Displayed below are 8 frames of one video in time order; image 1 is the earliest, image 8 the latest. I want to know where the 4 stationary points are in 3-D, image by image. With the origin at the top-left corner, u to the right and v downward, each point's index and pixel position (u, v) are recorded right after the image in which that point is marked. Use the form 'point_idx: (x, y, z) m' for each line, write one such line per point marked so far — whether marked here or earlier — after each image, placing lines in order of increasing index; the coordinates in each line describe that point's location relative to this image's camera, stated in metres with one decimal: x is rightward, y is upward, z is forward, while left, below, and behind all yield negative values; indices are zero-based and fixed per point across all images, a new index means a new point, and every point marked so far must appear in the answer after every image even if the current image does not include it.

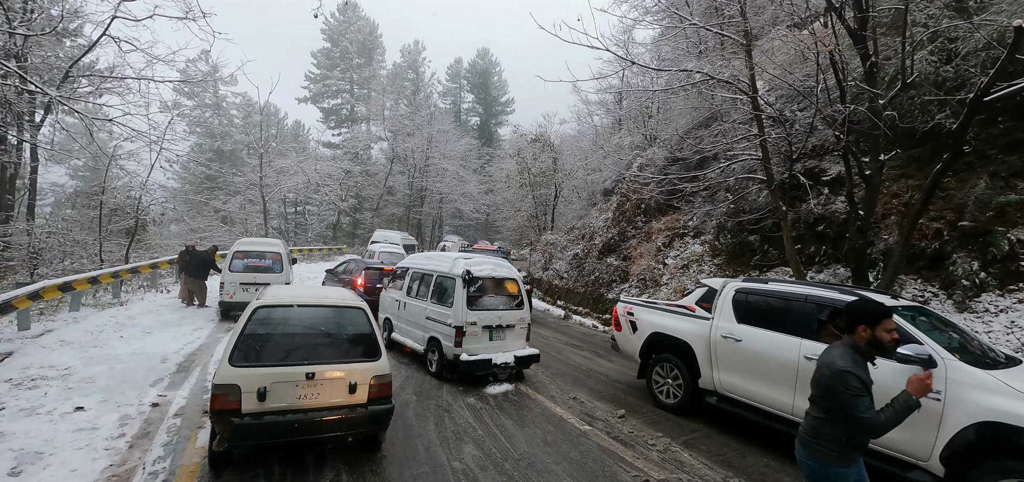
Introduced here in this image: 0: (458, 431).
0: (-0.6, -2.0, +4.2) m
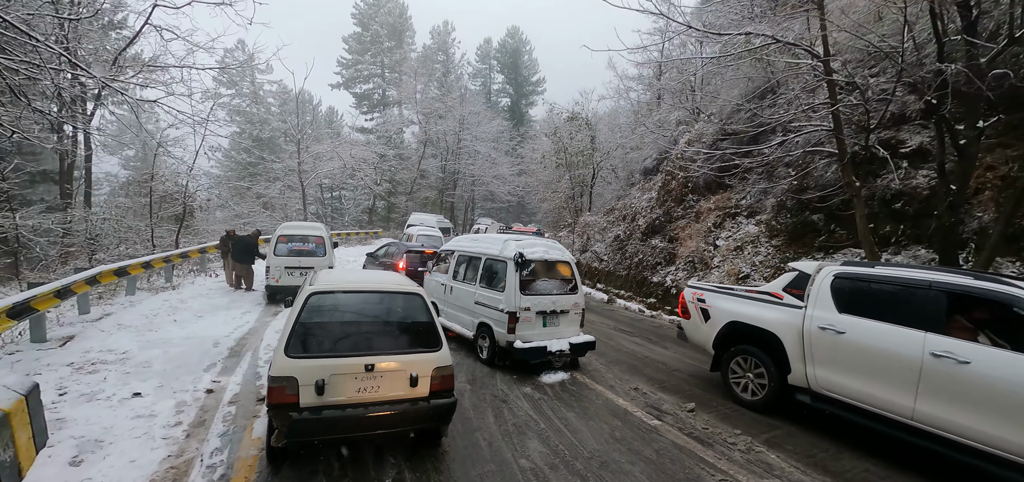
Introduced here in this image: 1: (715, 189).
0: (+0.1, -1.8, +3.9) m
1: (+6.3, +1.6, +12.4) m
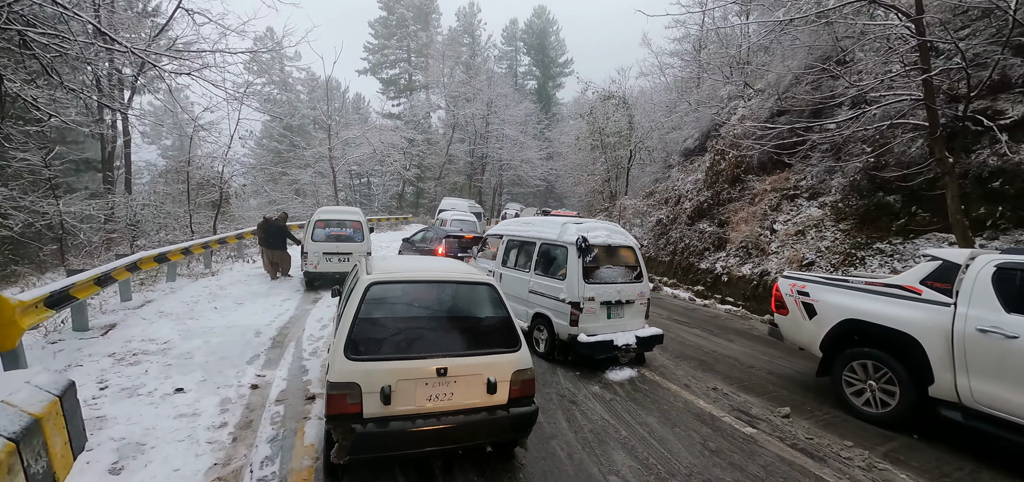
0: (+0.7, -1.6, +3.4) m
1: (+7.4, +2.0, +11.5) m
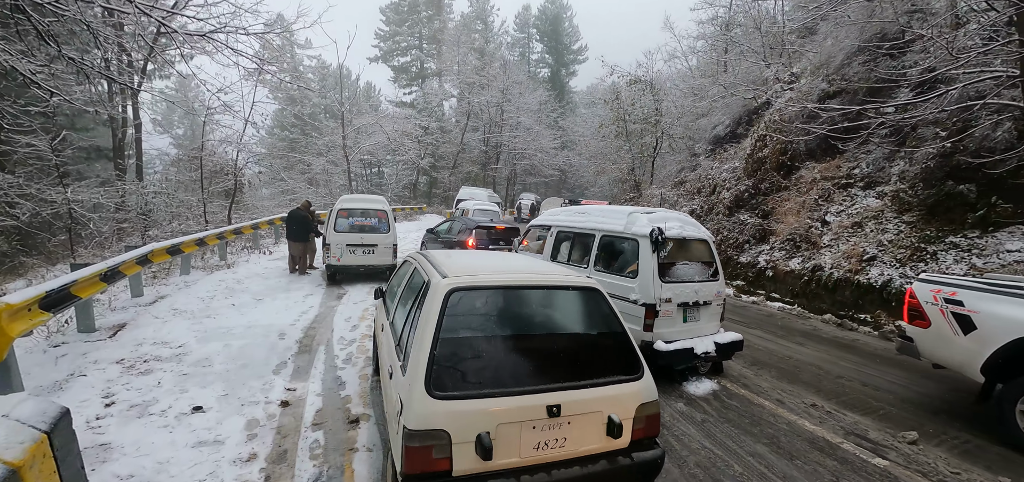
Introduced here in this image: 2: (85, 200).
0: (+1.3, -1.6, +2.8) m
1: (+8.2, +2.2, +10.6) m
2: (-9.1, +0.9, +8.6) m
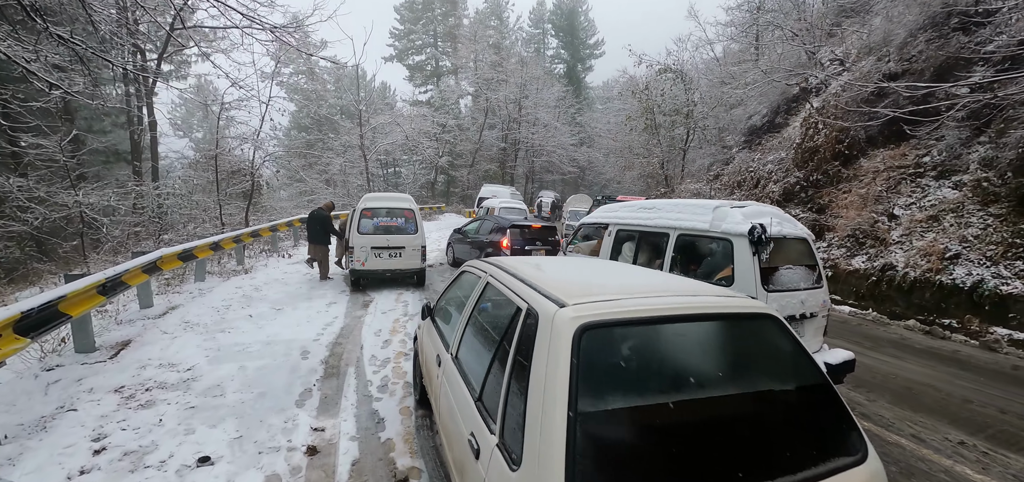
0: (+1.8, -1.6, +2.0) m
1: (+8.9, +2.3, +9.7) m
2: (-8.4, +0.8, +8.2) m
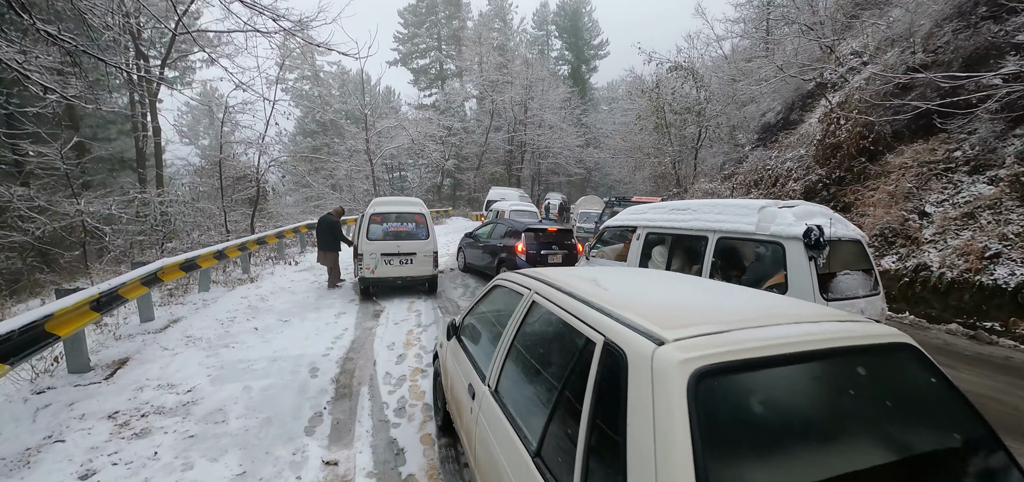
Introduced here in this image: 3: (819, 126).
0: (+2.1, -1.6, +1.7) m
1: (+9.2, +2.4, +9.3) m
2: (-8.1, +0.6, +8.0) m
3: (+8.7, +3.3, +11.4) m
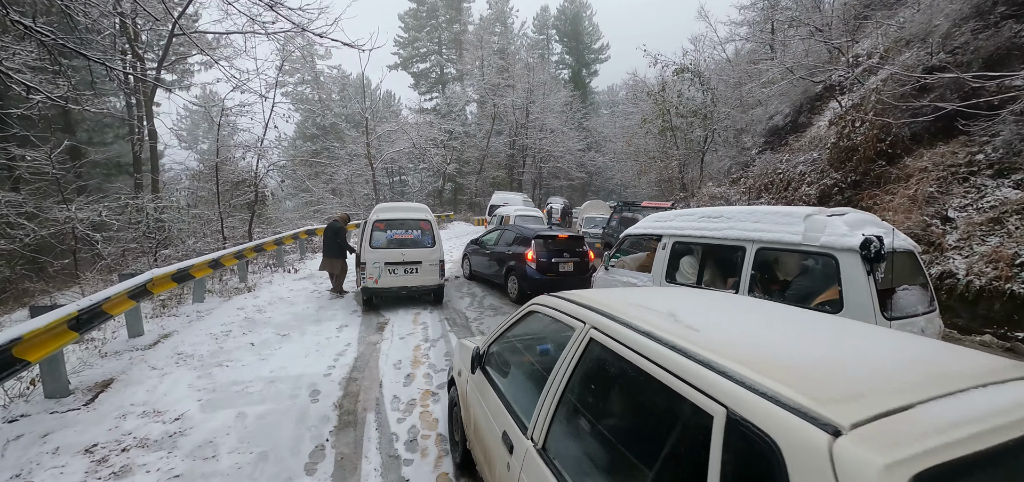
0: (+2.2, -1.6, +1.4) m
1: (+9.3, +2.2, +9.0) m
2: (-8.0, +0.4, +7.7) m
3: (+8.8, +3.1, +11.2) m
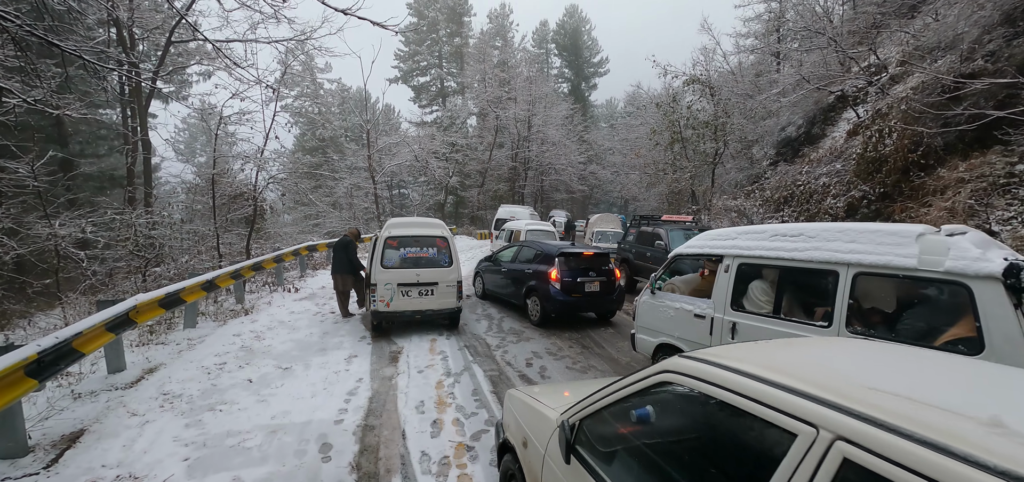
0: (+2.6, -1.7, +0.8) m
1: (+9.6, +1.9, +8.6) m
2: (-7.6, +0.1, +7.1) m
3: (+9.1, +2.7, +10.8) m
